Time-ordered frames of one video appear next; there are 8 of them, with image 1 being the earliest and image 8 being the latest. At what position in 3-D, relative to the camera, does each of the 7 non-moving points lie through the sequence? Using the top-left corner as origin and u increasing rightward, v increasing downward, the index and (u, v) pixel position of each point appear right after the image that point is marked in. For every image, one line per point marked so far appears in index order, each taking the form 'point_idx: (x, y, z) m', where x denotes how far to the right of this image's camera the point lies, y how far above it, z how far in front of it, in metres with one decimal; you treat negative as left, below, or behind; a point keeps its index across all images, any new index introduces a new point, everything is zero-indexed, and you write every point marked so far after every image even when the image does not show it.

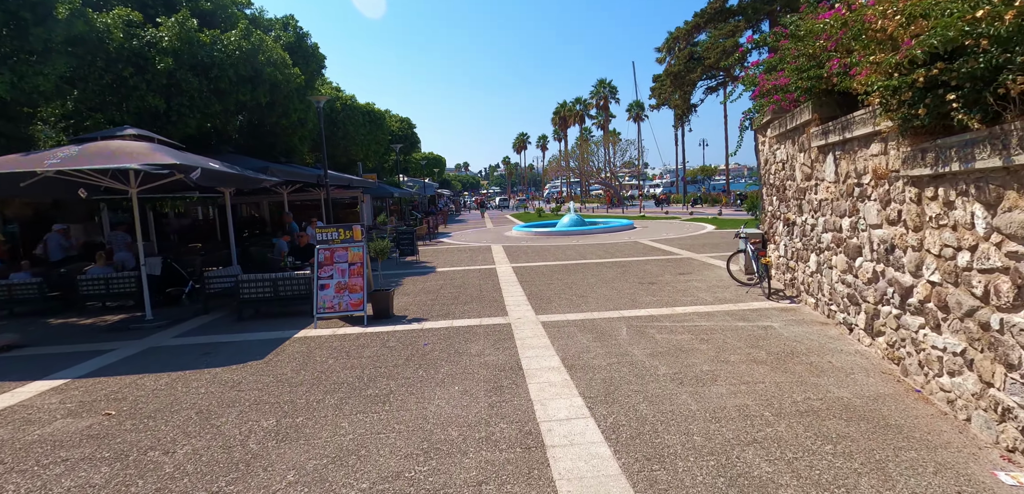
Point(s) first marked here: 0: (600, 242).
0: (+3.2, +0.2, +19.0) m
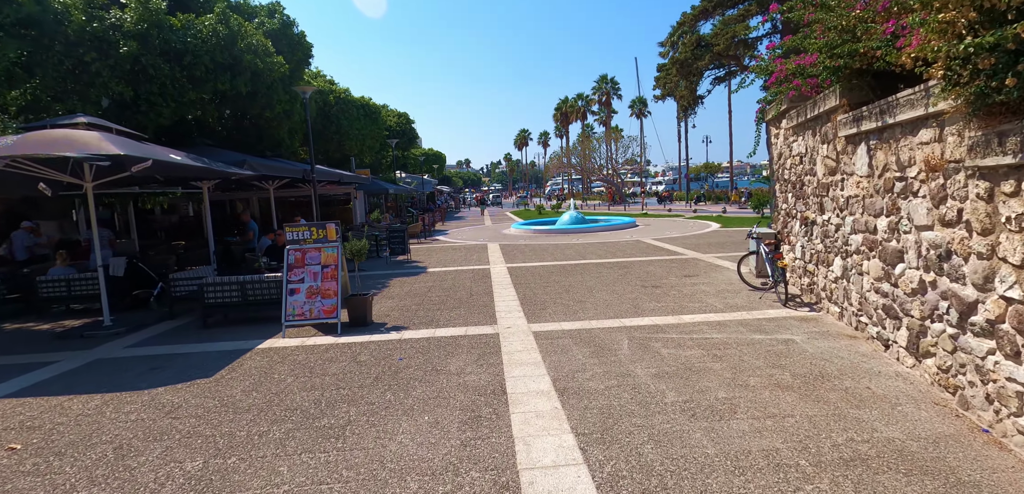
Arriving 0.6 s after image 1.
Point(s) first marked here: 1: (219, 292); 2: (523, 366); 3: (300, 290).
0: (+3.1, +0.2, +18.2) m
1: (-4.6, -0.7, +8.2) m
2: (+0.1, -1.2, +5.4) m
3: (-3.0, -0.6, +7.5) m
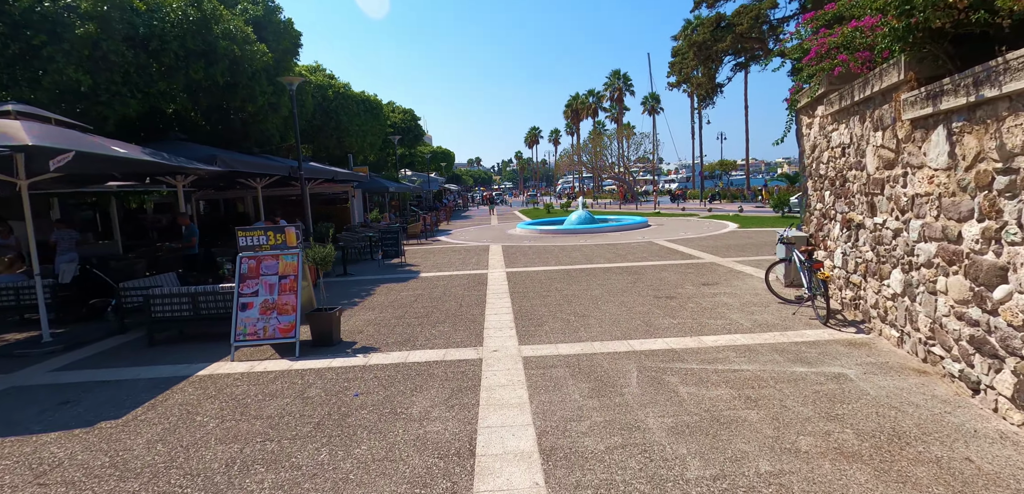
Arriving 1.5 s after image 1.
0: (+3.2, +0.2, +17.0) m
1: (-4.7, -0.8, +7.2) m
2: (-0.1, -1.3, +4.3) m
3: (-3.2, -0.7, +6.5) m
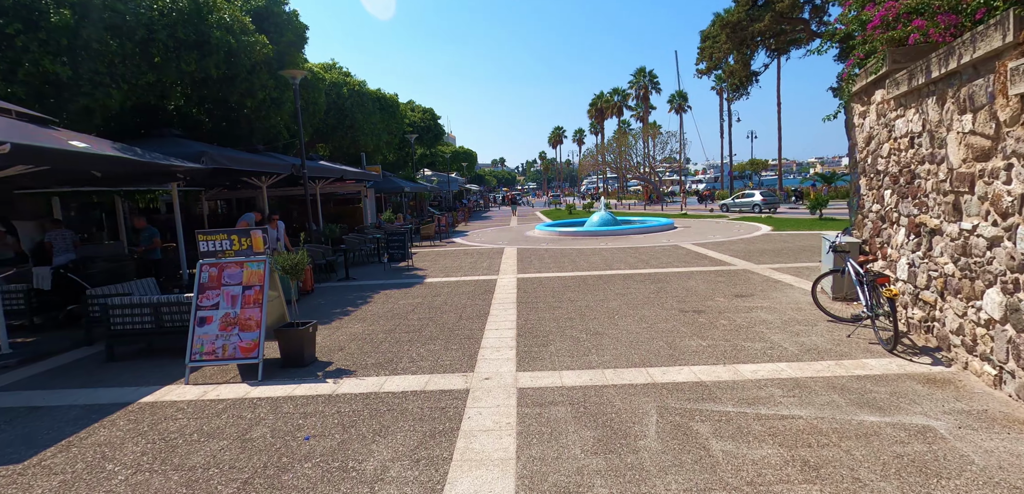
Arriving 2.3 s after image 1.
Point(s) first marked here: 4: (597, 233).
0: (+3.6, 0.0, +15.9) m
1: (-4.7, -0.8, +6.4) m
2: (-0.2, -1.4, +3.3) m
3: (-3.2, -0.8, +5.6) m
4: (+3.2, +0.5, +19.5) m
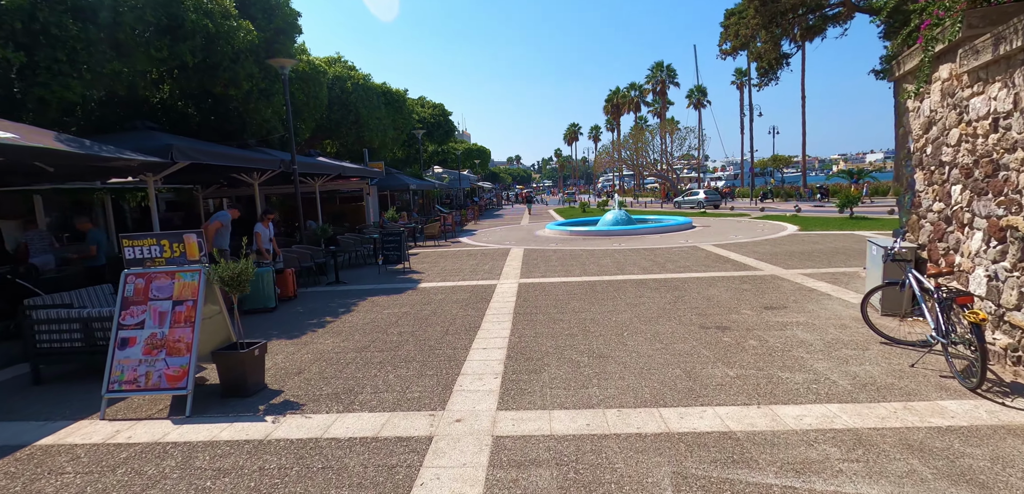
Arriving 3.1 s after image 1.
0: (+3.8, 0.0, +14.7) m
1: (-4.8, -0.9, +5.5) m
2: (-0.4, -1.5, +2.3) m
3: (-3.4, -0.8, +4.7) m
4: (+3.4, +0.5, +18.4) m
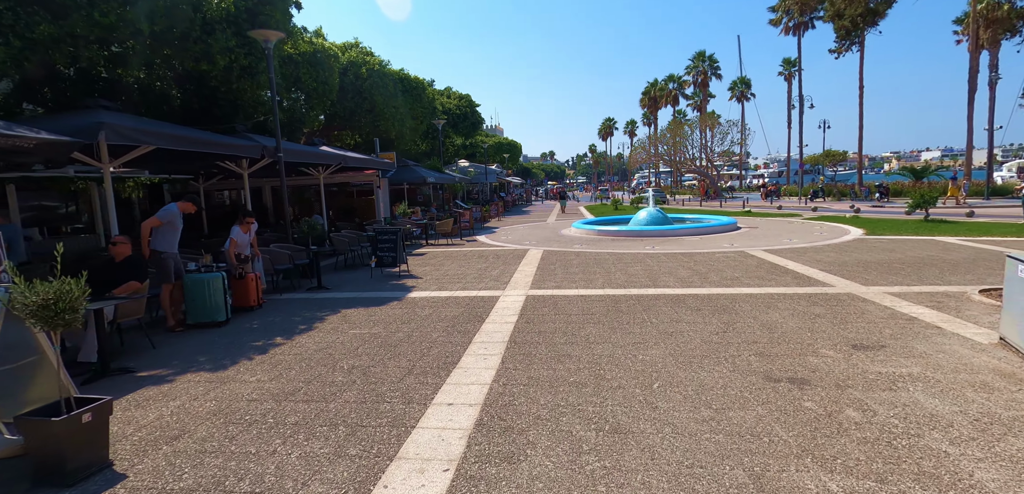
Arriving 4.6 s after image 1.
0: (+4.1, -0.1, +12.6) m
1: (-5.0, -0.9, +4.0) m
2: (-0.9, -1.6, +0.5) m
3: (-3.6, -0.9, +3.1) m
4: (+4.0, +0.4, +16.3) m
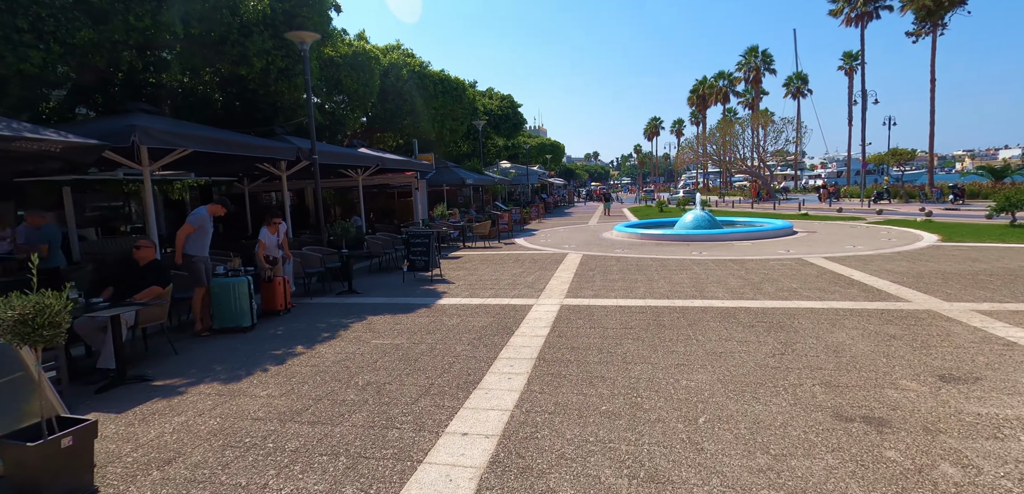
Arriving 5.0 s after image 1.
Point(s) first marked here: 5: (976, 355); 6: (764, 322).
0: (+5.0, -0.2, +11.8) m
1: (-4.9, -1.0, +3.9) m
2: (-1.0, -1.7, +0.1) m
3: (-3.5, -0.9, +2.9) m
4: (+5.2, +0.3, +15.4) m
5: (+4.4, -1.0, +5.0) m
6: (+3.1, -0.9, +6.4) m
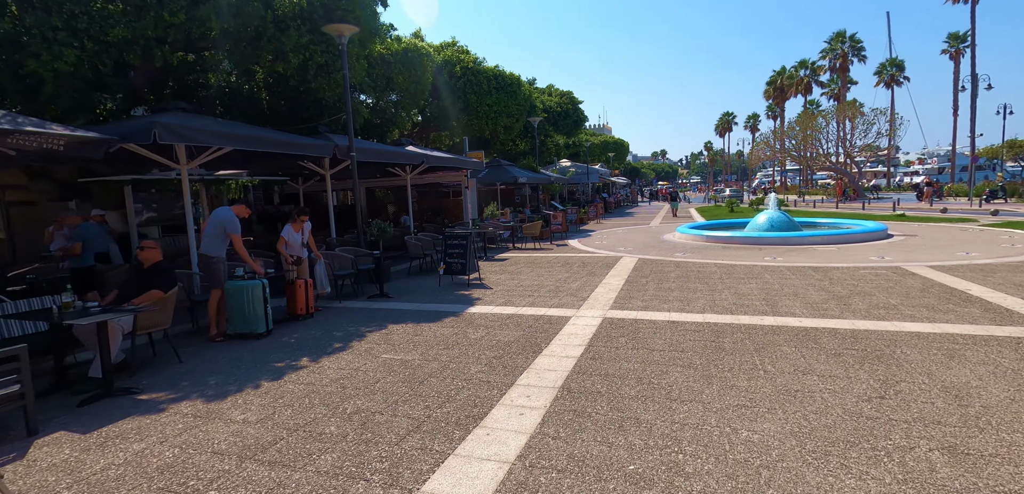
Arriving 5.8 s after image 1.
0: (+5.9, -0.3, +10.2) m
1: (-4.8, -1.0, +3.6) m
2: (-1.5, -1.7, -0.6) m
3: (-3.7, -0.9, +2.4) m
4: (+6.6, +0.2, +13.8) m
5: (+4.4, -1.1, +3.5) m
6: (+3.3, -1.0, +5.1) m
